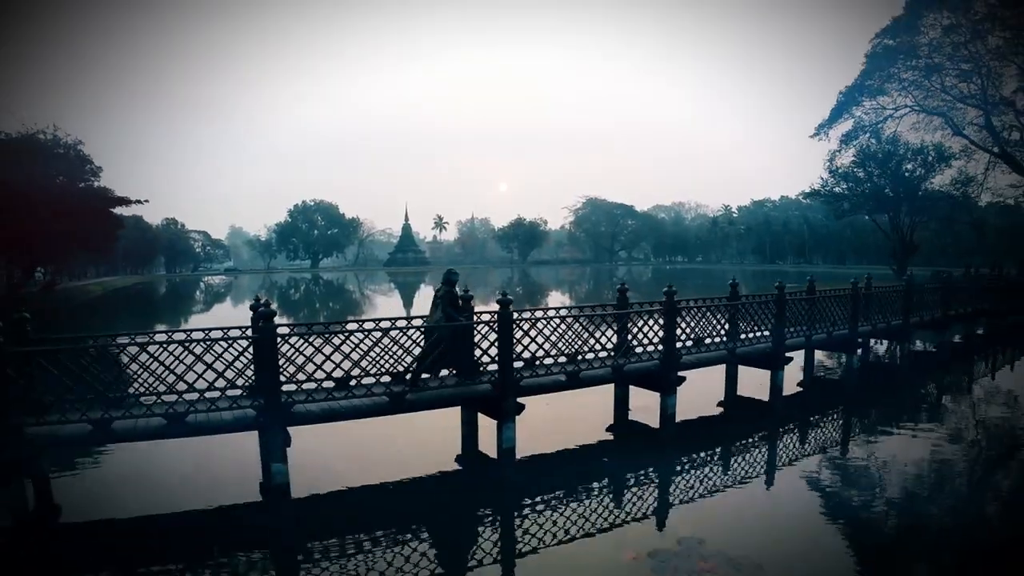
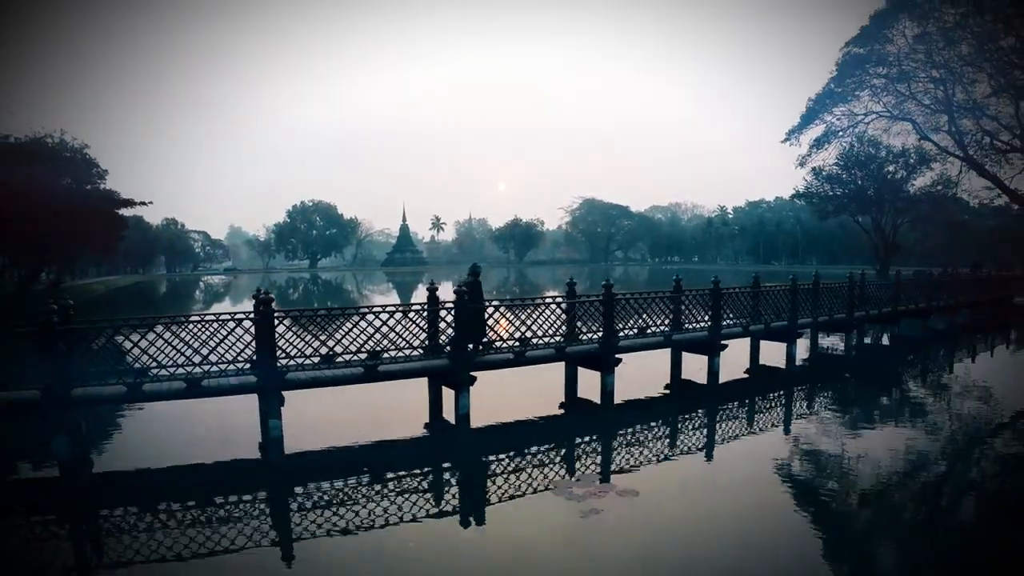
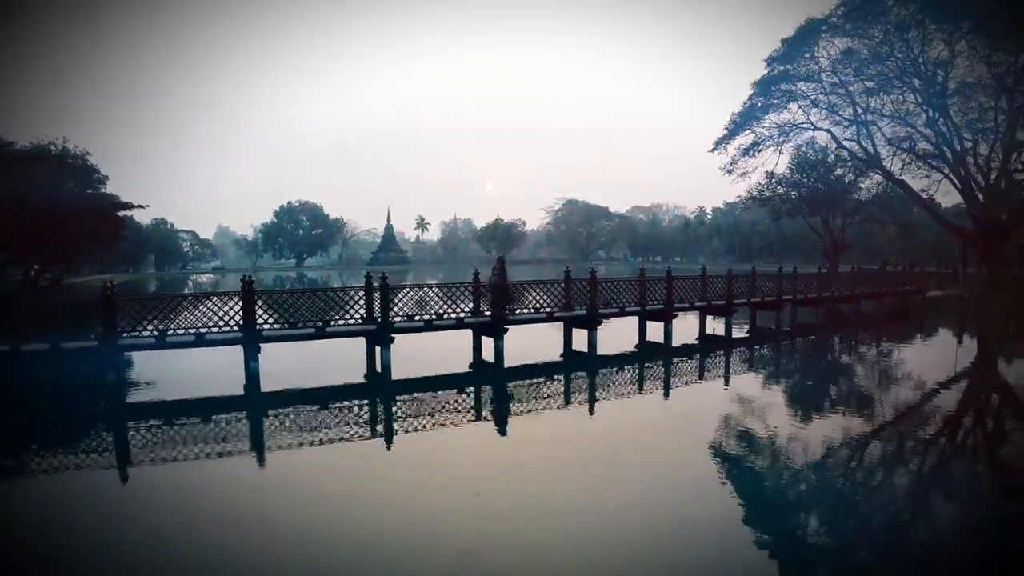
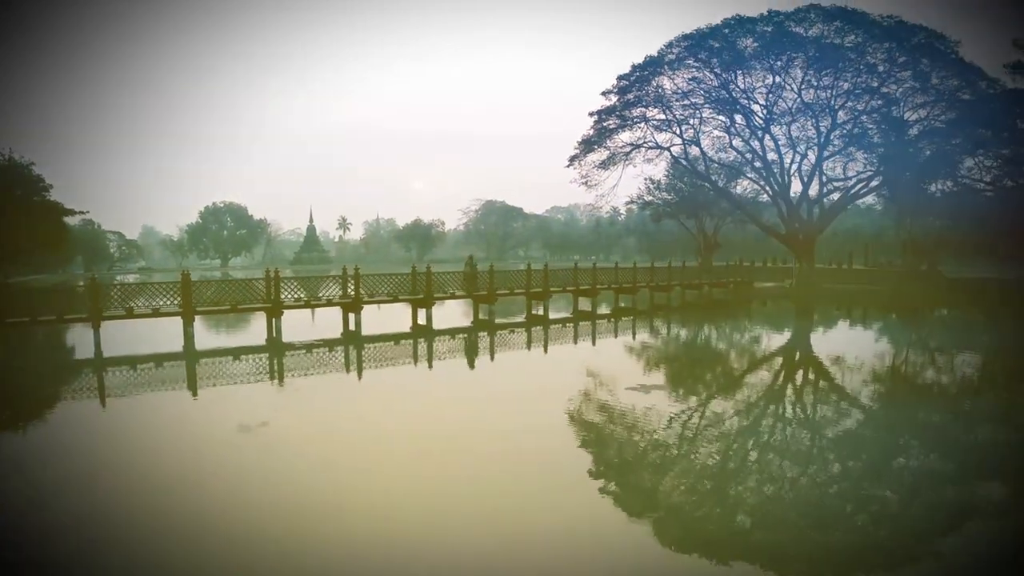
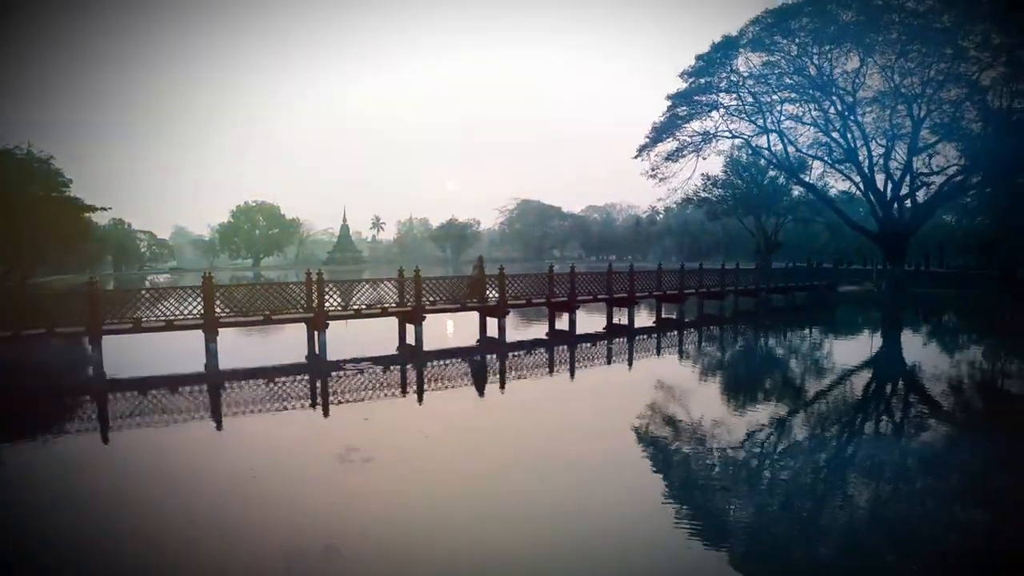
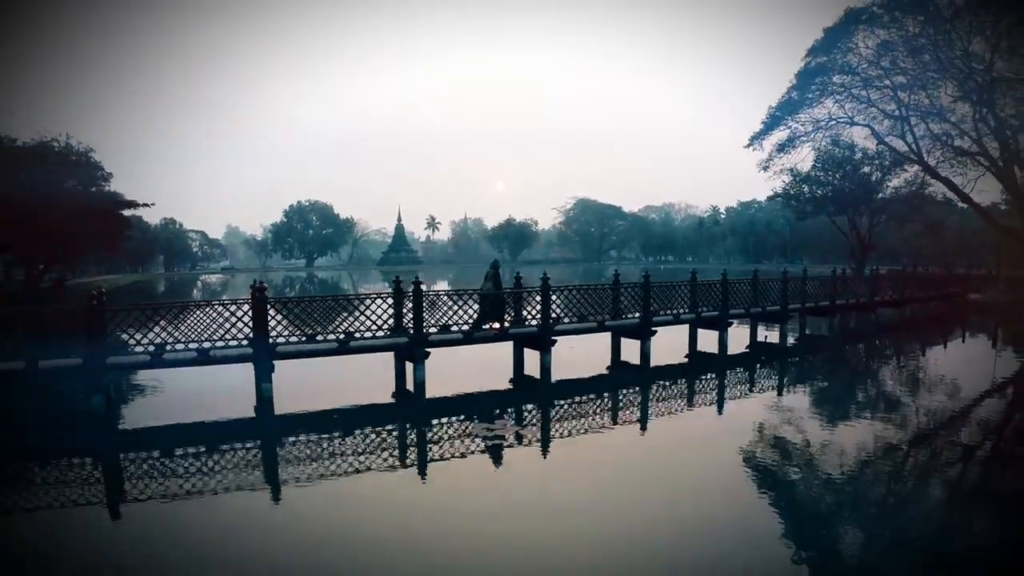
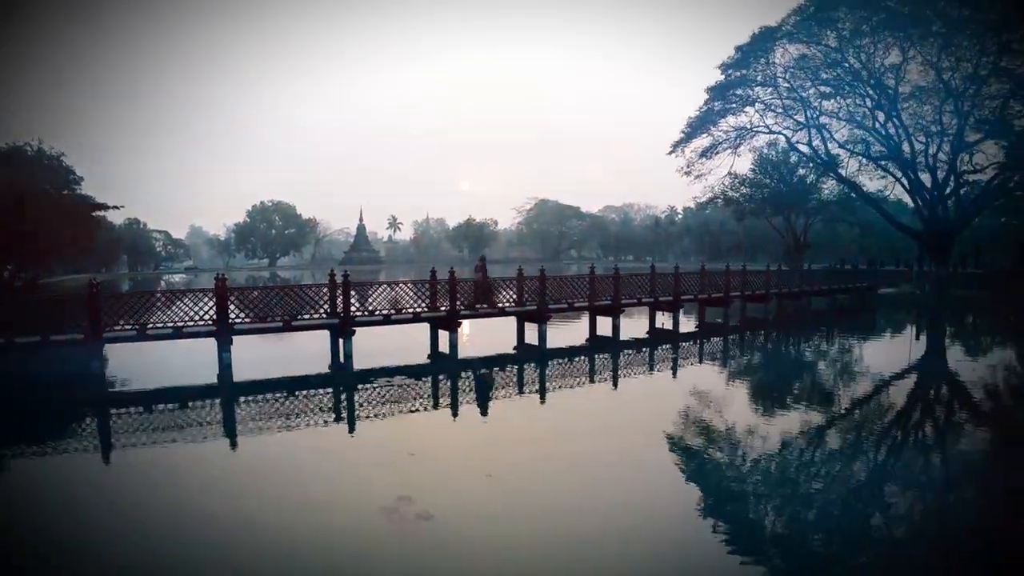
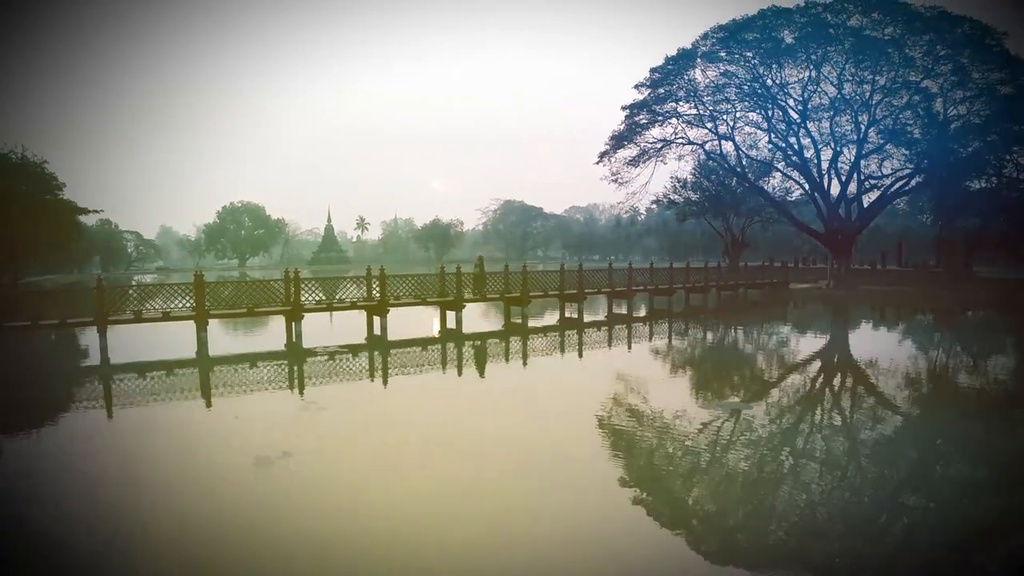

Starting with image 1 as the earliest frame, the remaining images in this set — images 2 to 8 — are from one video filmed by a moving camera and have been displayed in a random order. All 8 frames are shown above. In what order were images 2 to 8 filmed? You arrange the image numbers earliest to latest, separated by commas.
2, 6, 3, 7, 5, 8, 4
